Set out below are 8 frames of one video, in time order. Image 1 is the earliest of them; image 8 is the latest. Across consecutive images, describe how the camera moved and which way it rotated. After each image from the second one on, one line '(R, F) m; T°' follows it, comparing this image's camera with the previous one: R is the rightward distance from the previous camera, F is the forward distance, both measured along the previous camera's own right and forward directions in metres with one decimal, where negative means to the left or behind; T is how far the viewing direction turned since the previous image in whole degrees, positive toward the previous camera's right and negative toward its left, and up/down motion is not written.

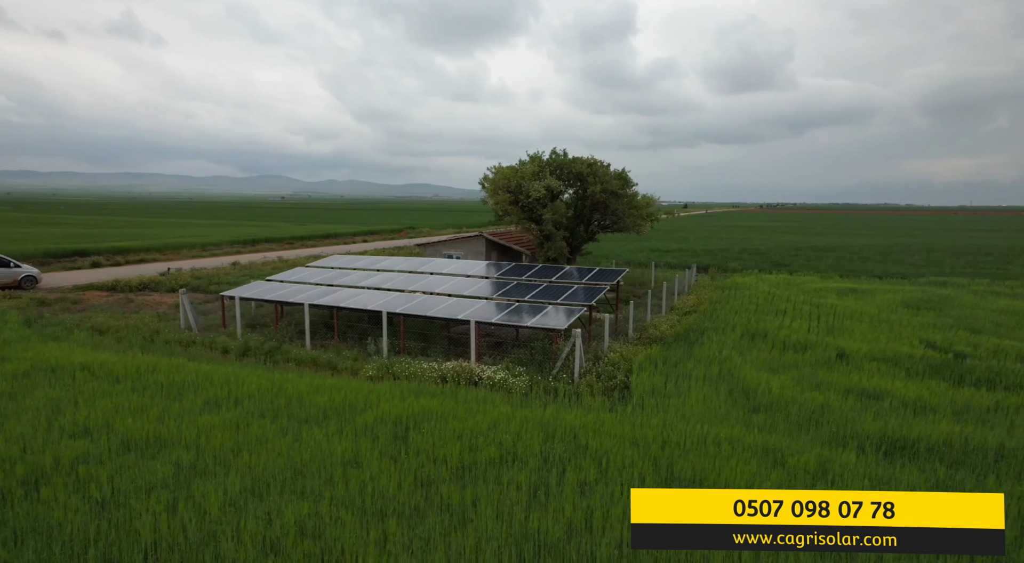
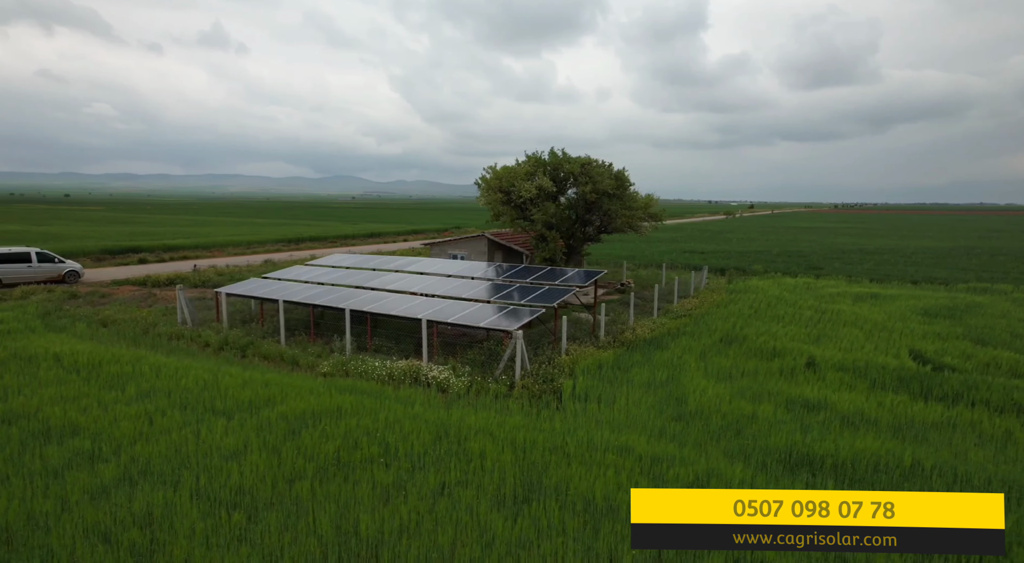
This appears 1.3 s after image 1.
(+2.1, +0.1) m; -5°
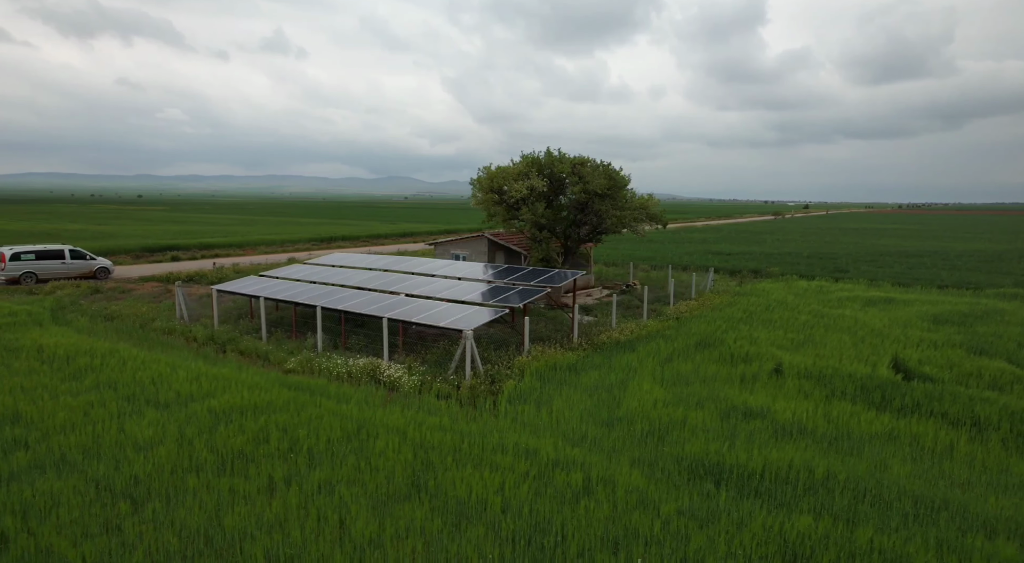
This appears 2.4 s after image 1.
(+1.7, +0.1) m; -4°
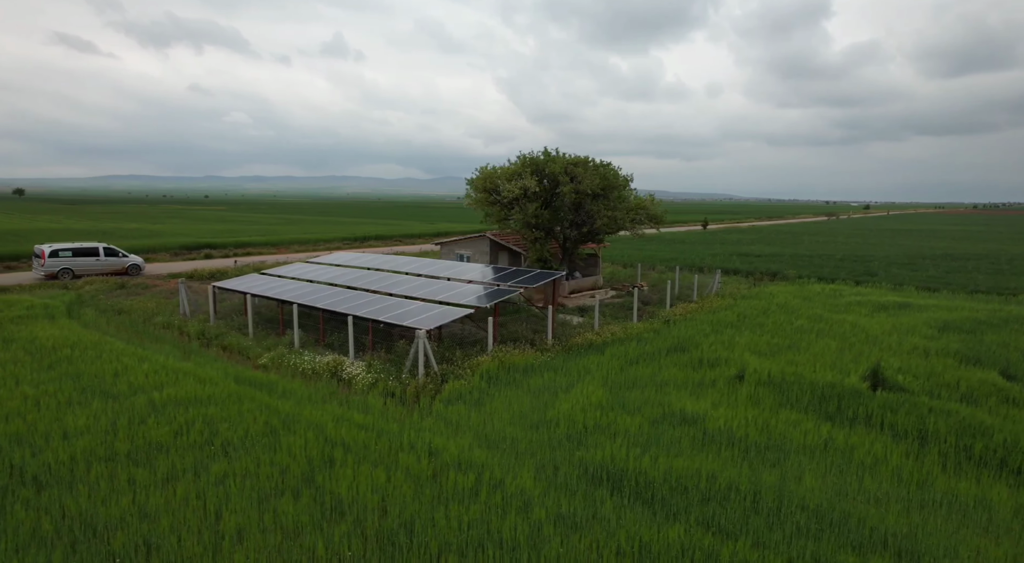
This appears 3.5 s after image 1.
(+1.7, +0.1) m; -4°
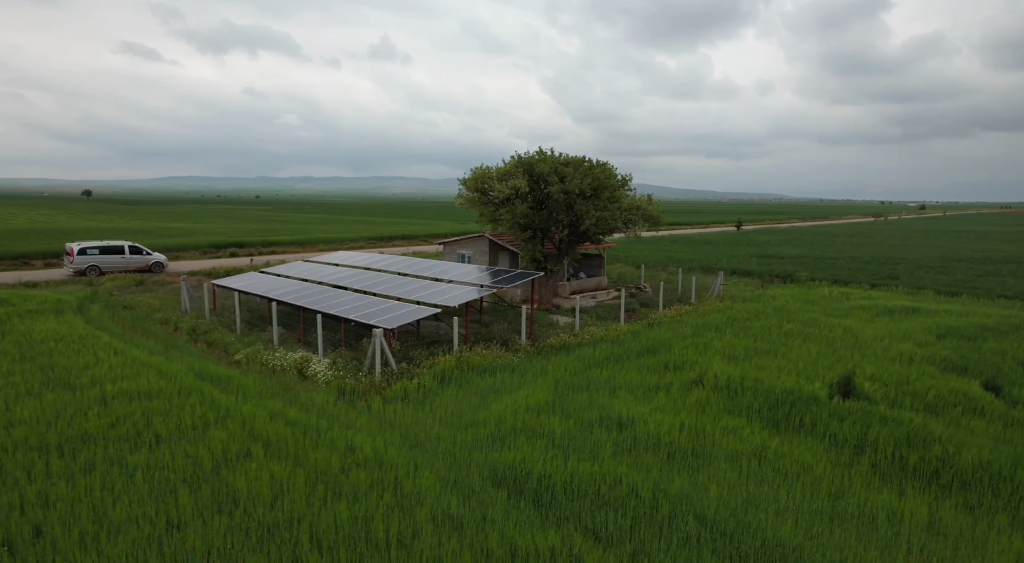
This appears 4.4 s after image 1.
(+1.5, 0.0) m; -4°
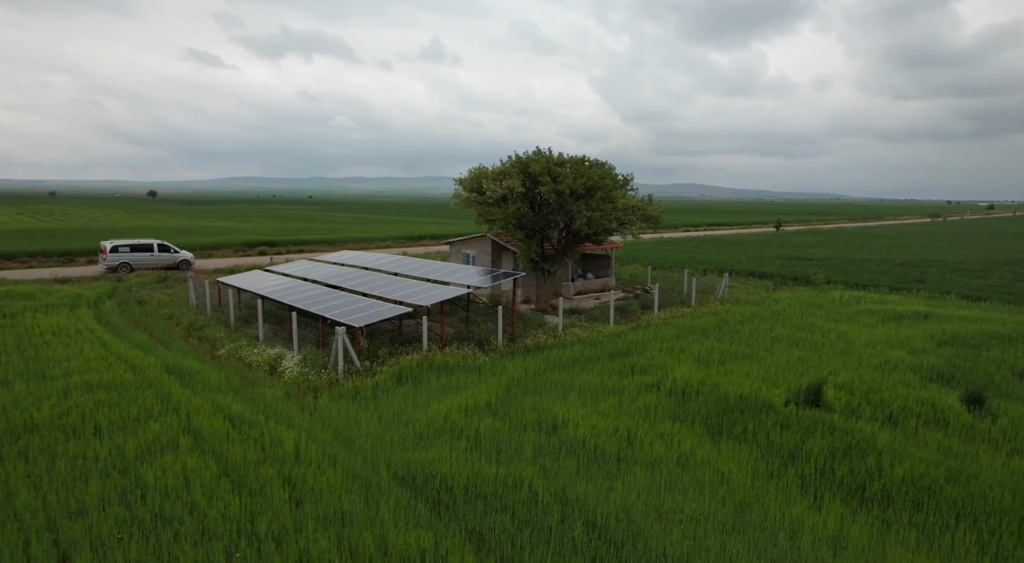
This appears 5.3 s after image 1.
(+1.5, +0.1) m; -4°
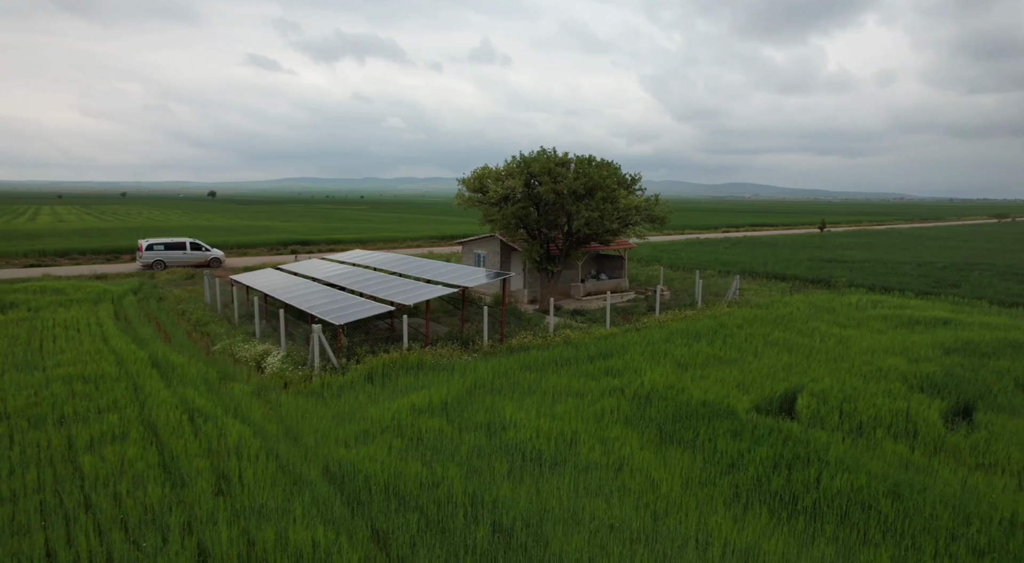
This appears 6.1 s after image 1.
(+1.4, +0.1) m; -4°
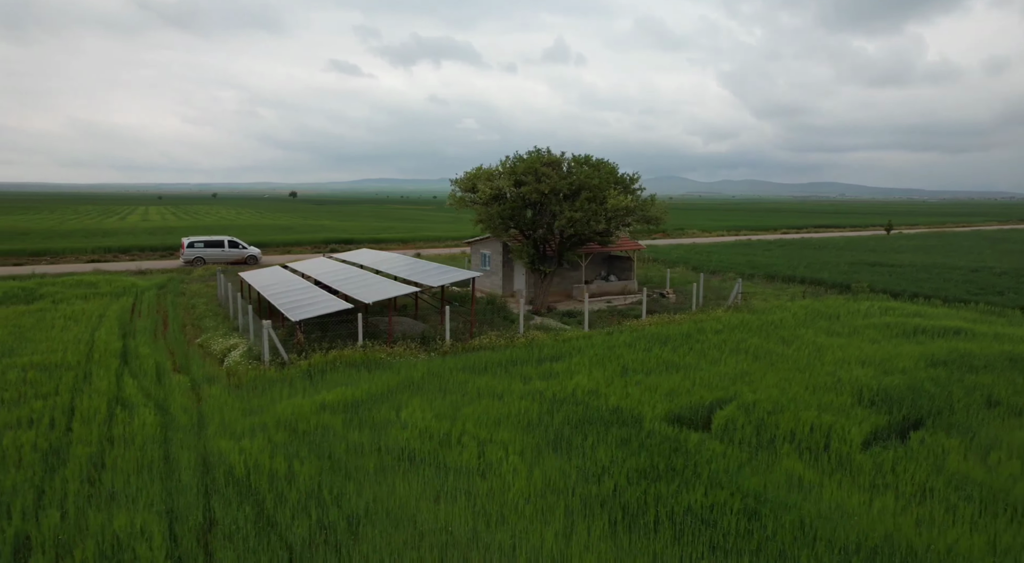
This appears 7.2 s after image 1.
(+2.4, +0.1) m; -6°
